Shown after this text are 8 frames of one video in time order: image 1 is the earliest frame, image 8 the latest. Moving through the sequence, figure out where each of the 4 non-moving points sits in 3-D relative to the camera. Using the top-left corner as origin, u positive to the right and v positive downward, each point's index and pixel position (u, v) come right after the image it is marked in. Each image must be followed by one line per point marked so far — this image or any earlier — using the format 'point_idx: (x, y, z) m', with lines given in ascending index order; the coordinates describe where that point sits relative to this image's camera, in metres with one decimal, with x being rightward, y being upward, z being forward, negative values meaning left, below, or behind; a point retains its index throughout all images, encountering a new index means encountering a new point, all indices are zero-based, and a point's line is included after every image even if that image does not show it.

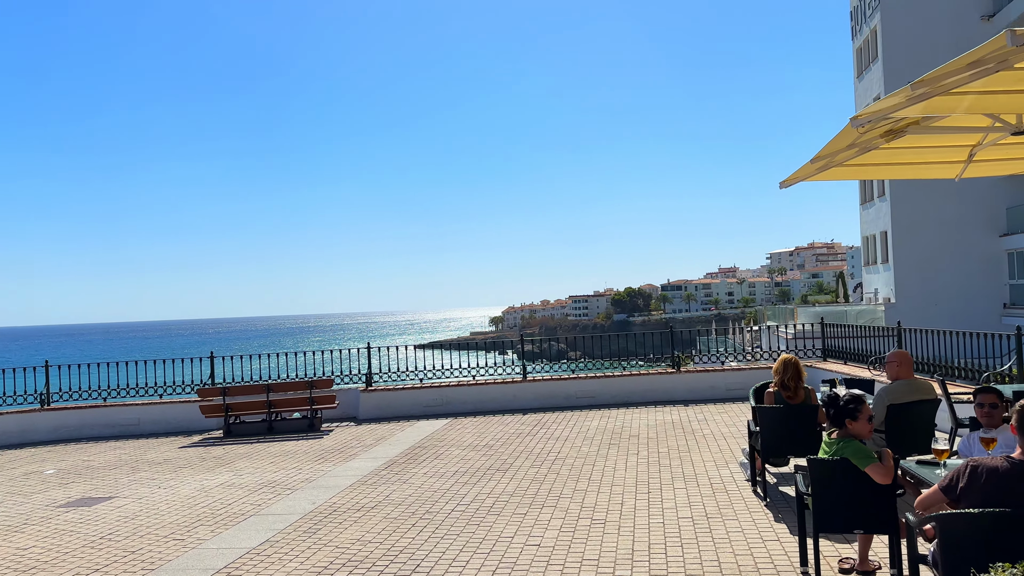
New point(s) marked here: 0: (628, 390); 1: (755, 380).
0: (+2.0, -1.8, +11.2) m
1: (+4.1, -1.6, +10.8) m
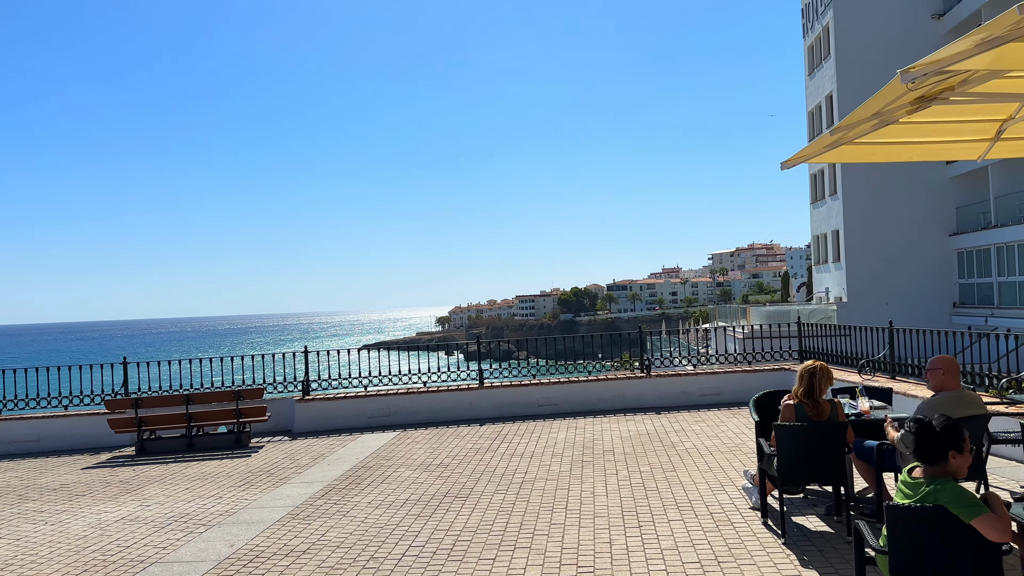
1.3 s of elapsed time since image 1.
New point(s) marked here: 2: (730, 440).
0: (+1.3, -1.8, +10.3) m
1: (+3.4, -1.5, +10.0) m
2: (+2.7, -1.9, +7.8) m
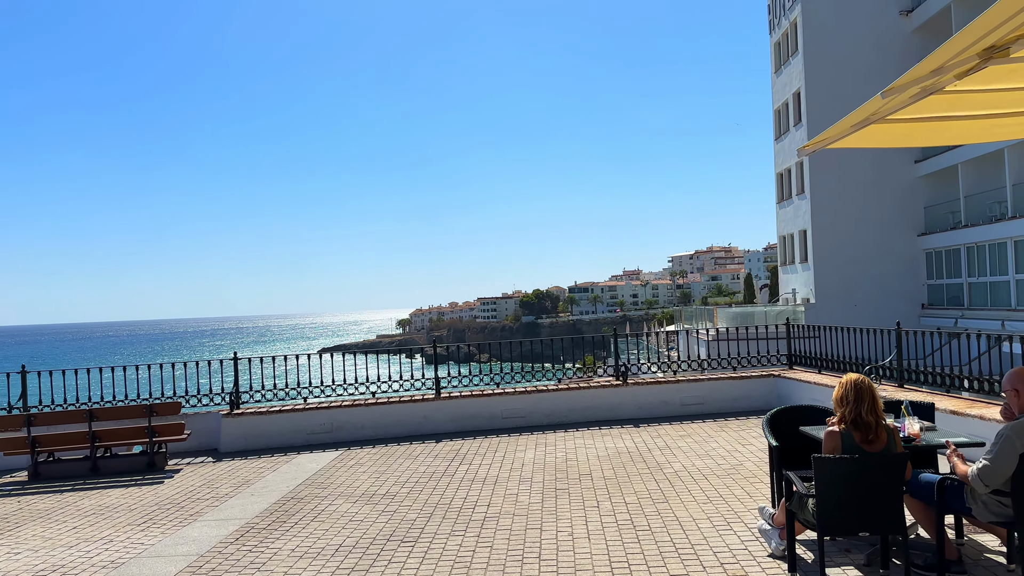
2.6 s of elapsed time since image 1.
0: (+0.8, -1.7, +9.2) m
1: (+2.9, -1.5, +9.0) m
2: (+2.3, -1.8, +6.8) m
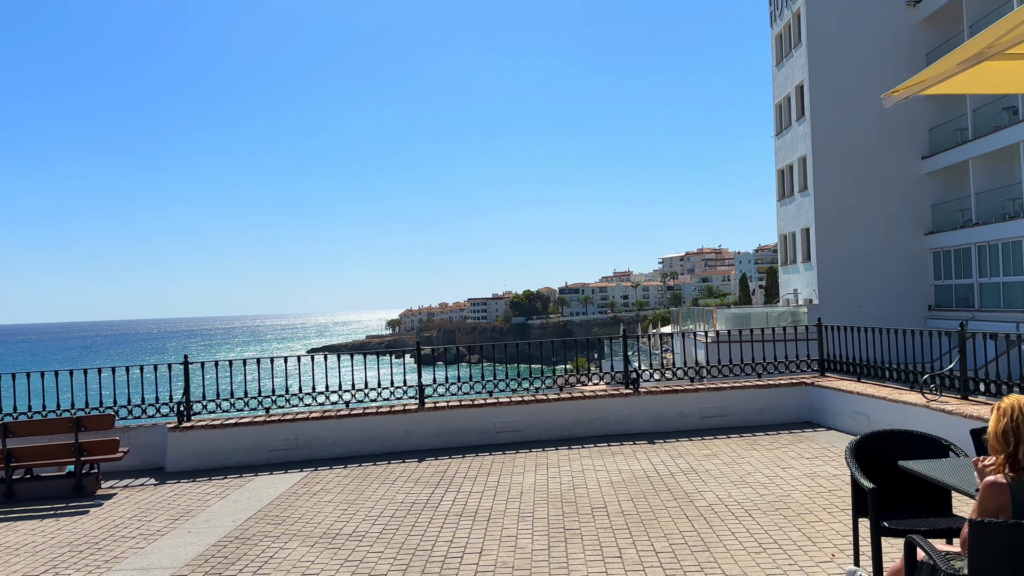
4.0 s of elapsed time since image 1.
0: (+0.7, -1.7, +8.0) m
1: (+2.8, -1.5, +7.9) m
2: (+2.2, -1.8, +5.7) m
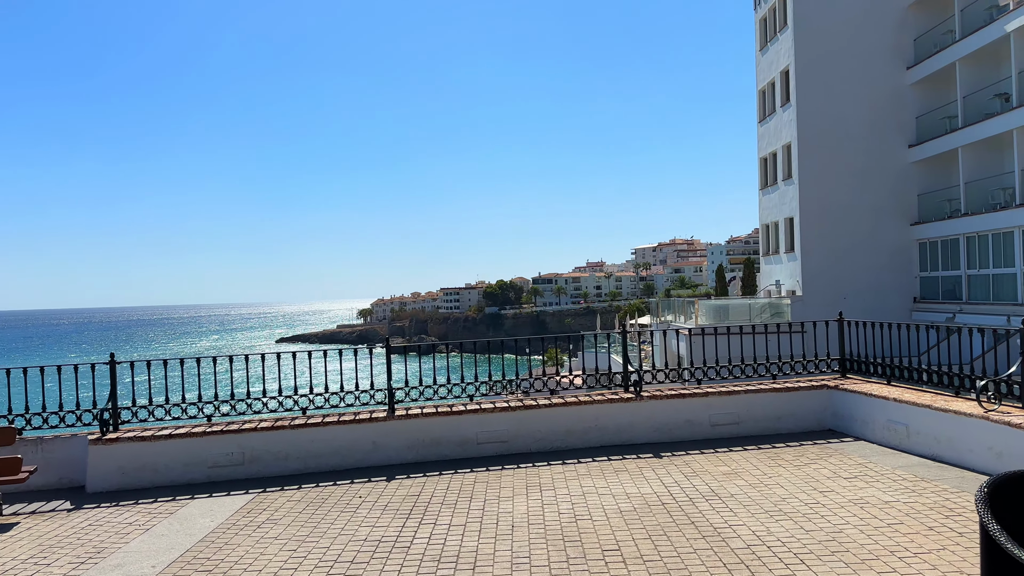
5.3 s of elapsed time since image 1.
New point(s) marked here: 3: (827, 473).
0: (+0.5, -1.5, +7.0) m
1: (+2.6, -1.4, +7.0) m
2: (+2.1, -1.7, +4.7) m
3: (+2.6, -1.5, +5.3) m
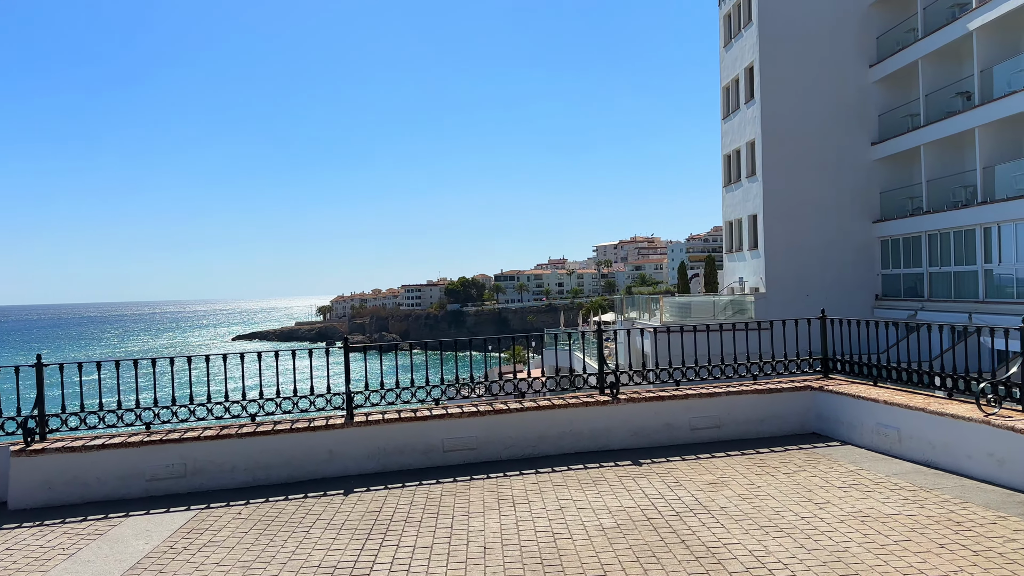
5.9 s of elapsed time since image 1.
0: (+0.2, -1.5, +6.6) m
1: (+2.3, -1.3, +6.6) m
2: (+2.0, -1.7, +4.4) m
3: (+2.4, -1.5, +5.0) m
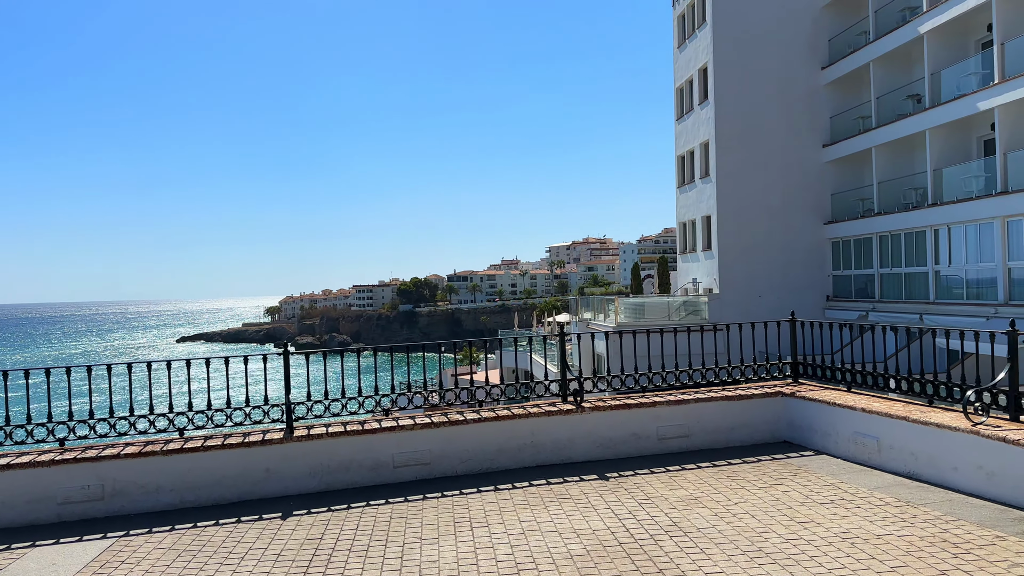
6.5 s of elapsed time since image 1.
0: (-0.2, -1.5, +6.1) m
1: (+1.9, -1.3, +6.3) m
2: (+1.7, -1.7, +4.0) m
3: (+2.1, -1.5, +4.7) m
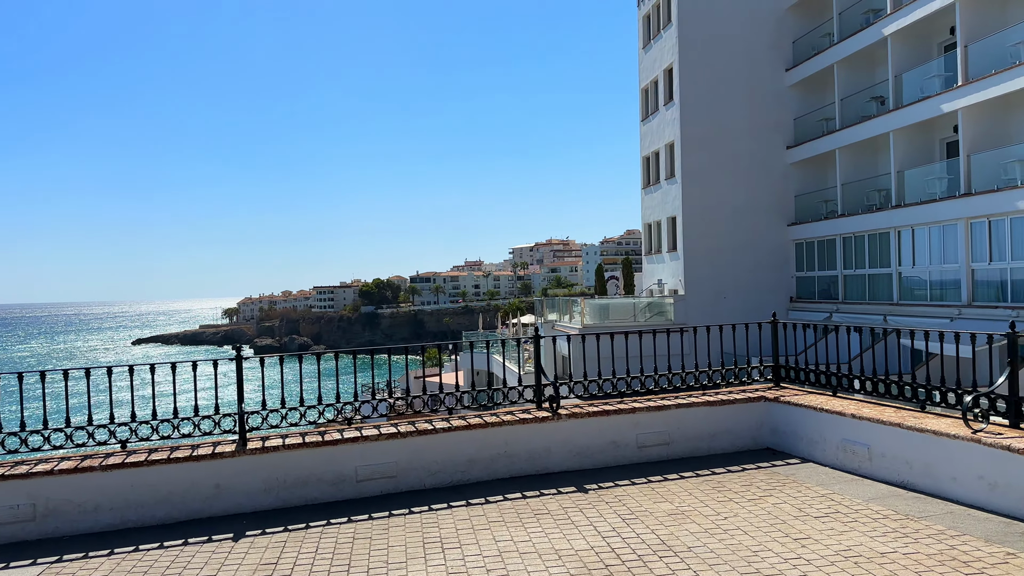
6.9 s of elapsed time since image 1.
0: (-0.4, -1.5, +5.7) m
1: (+1.6, -1.3, +6.0) m
2: (+1.6, -1.7, +3.7) m
3: (+1.9, -1.5, +4.4) m
